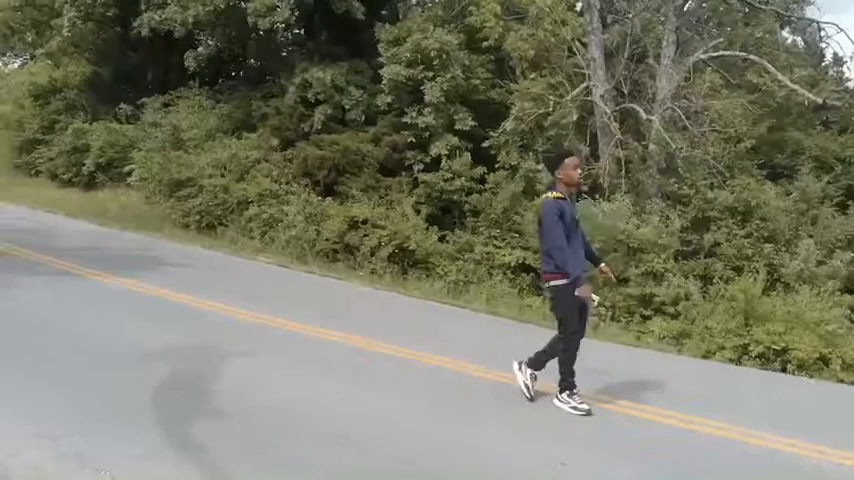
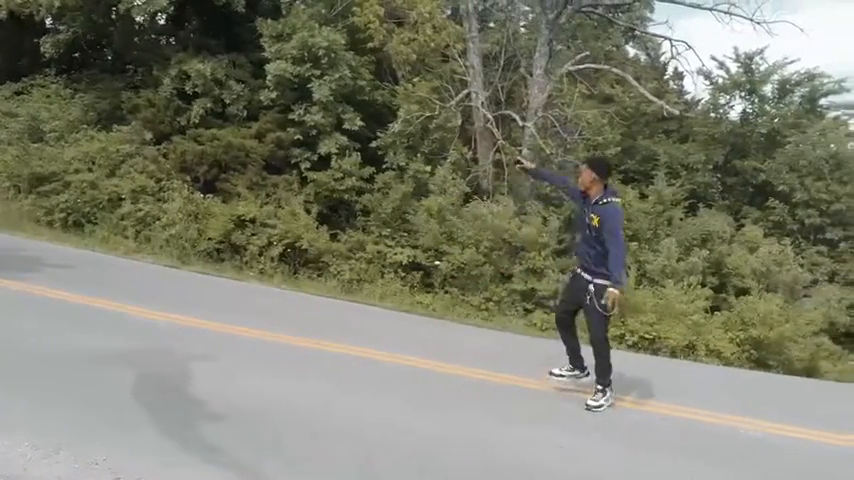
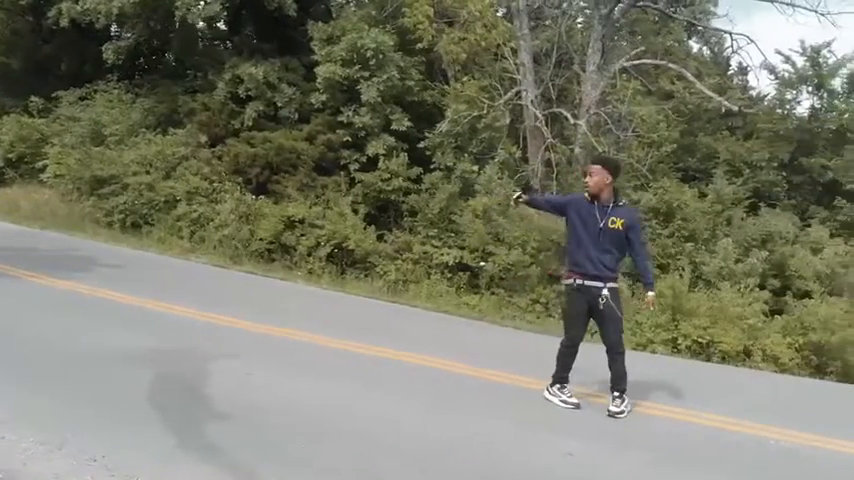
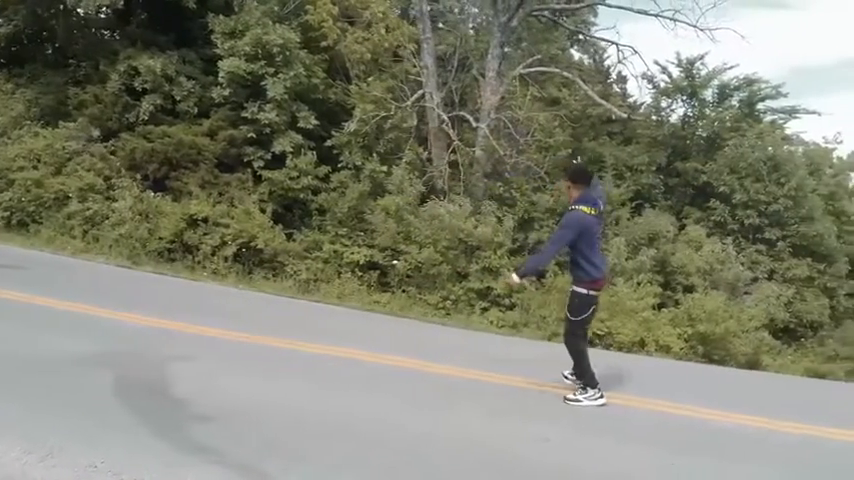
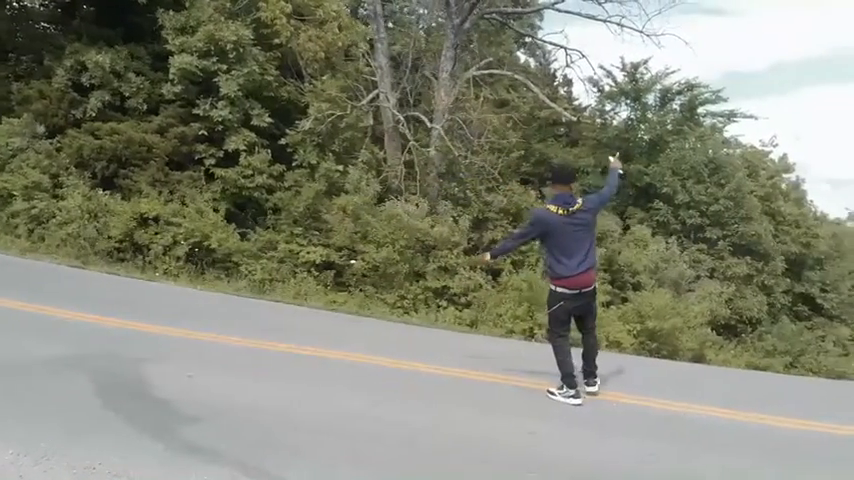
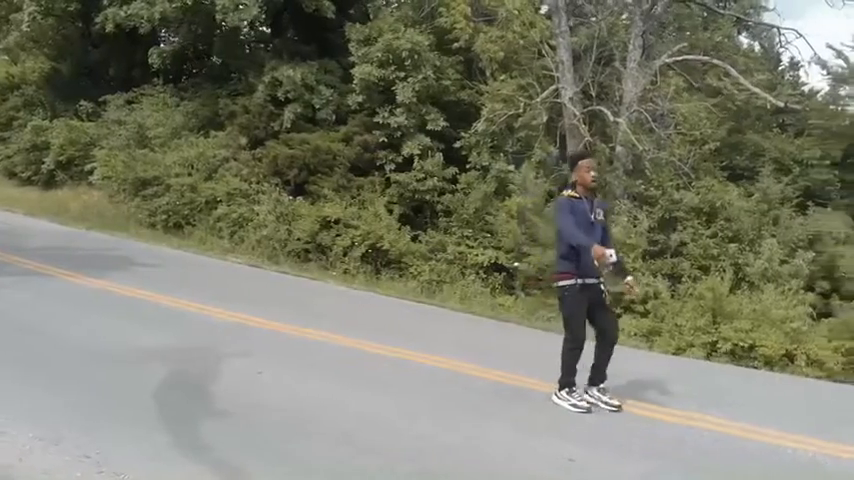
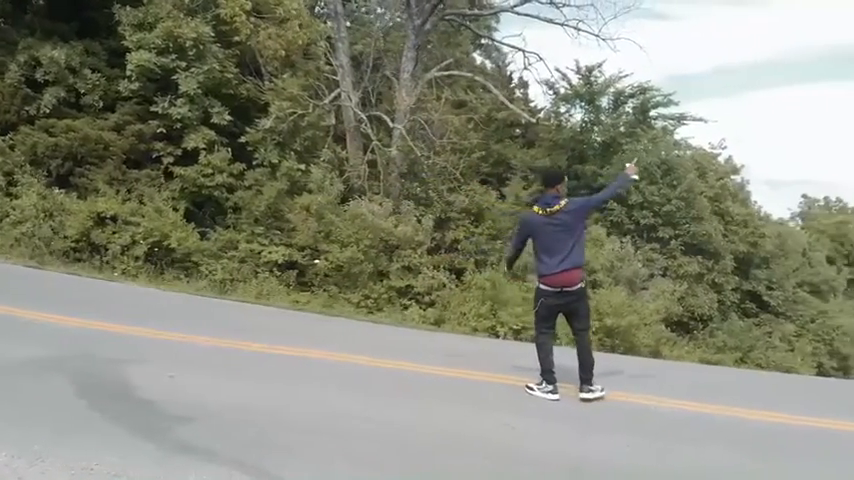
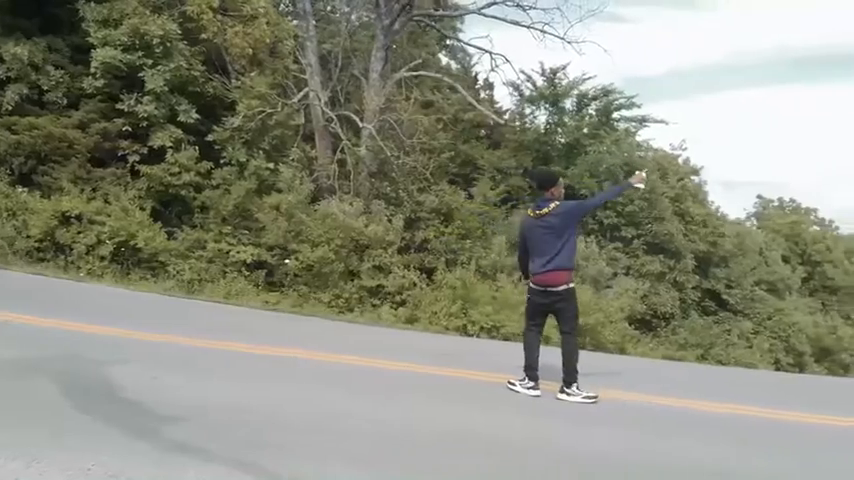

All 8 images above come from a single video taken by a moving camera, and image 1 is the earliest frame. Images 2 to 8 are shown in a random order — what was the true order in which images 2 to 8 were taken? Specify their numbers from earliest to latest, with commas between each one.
6, 3, 2, 4, 5, 7, 8
